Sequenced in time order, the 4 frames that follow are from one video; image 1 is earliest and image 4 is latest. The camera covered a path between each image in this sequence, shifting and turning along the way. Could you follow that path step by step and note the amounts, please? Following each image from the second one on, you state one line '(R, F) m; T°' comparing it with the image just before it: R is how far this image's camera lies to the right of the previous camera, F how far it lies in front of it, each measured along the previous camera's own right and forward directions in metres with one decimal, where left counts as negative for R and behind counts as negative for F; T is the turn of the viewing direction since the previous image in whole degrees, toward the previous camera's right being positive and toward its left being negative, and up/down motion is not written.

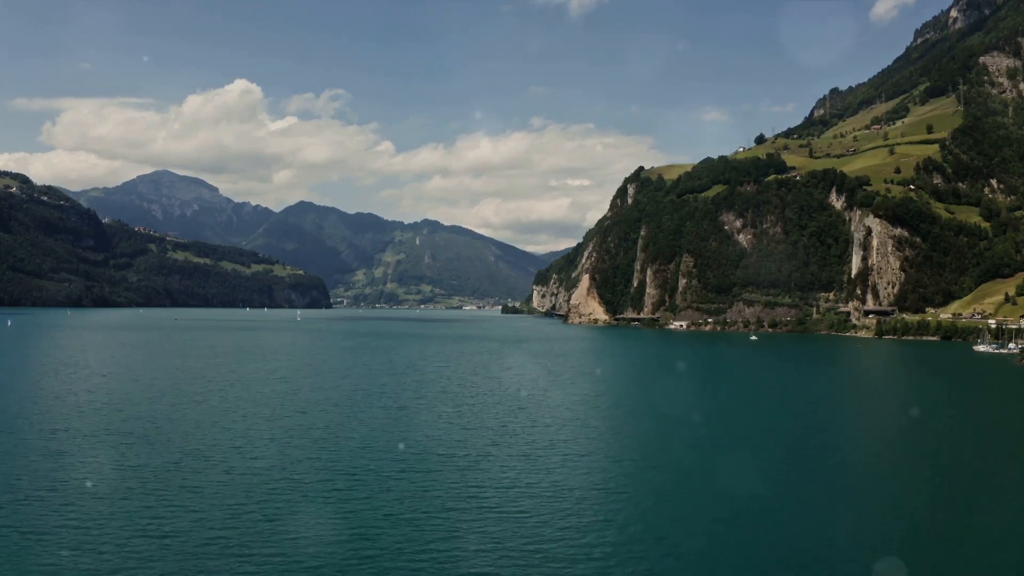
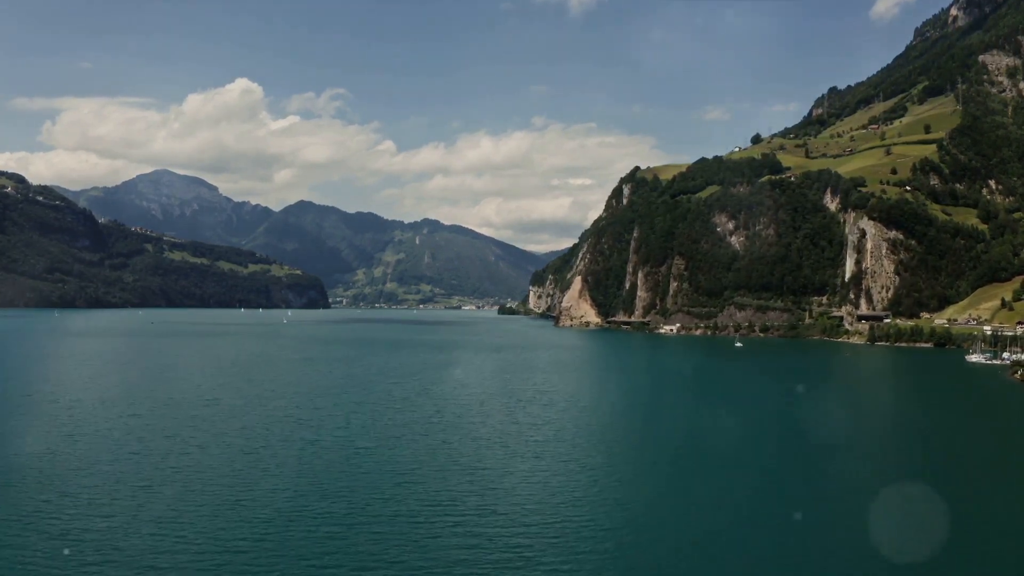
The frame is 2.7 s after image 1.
(+3.9, +4.1) m; 0°
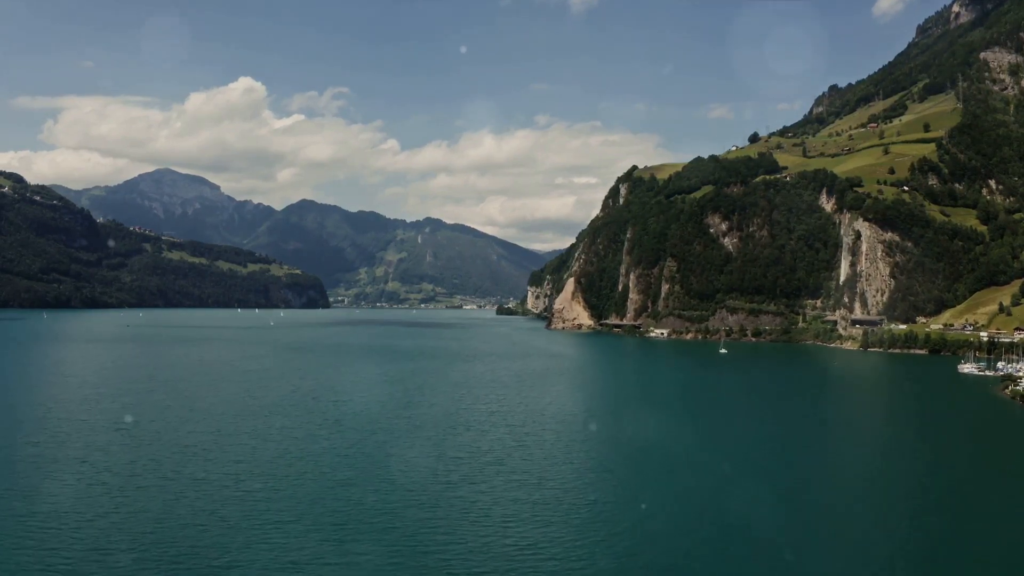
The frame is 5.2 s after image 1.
(+4.3, +4.3) m; 0°
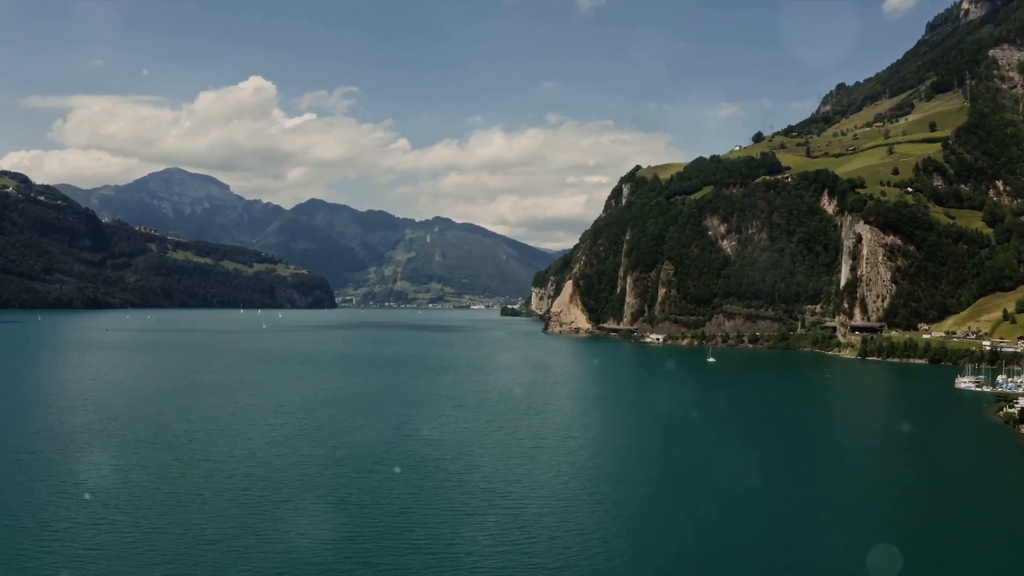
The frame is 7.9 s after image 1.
(+4.6, +4.3) m; -1°
